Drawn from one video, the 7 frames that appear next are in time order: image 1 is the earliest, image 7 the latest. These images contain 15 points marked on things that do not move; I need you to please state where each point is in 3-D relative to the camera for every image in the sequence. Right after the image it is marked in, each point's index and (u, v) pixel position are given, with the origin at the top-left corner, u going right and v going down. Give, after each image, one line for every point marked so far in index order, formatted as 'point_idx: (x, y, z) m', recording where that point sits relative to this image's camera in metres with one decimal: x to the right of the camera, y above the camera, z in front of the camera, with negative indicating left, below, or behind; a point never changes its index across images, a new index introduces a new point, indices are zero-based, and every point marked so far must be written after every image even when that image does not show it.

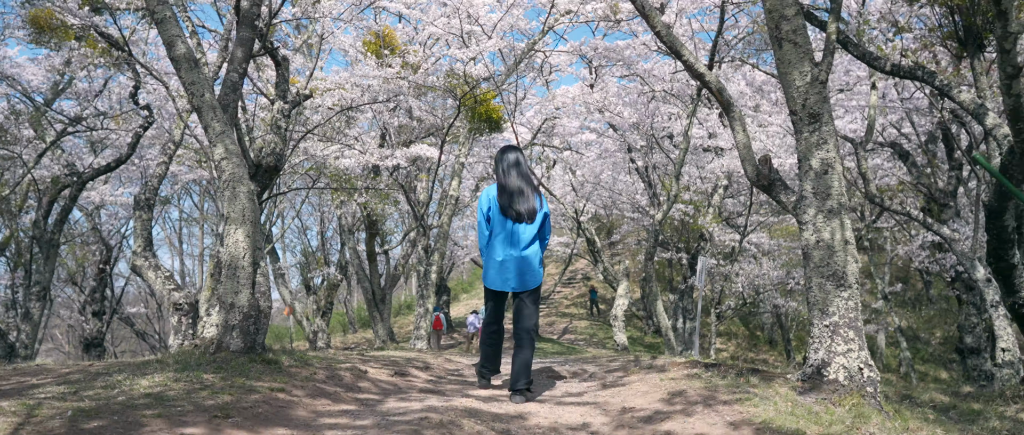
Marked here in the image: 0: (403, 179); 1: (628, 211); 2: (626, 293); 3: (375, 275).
0: (-1.8, +0.7, +13.5) m
1: (+2.7, +0.1, +19.4) m
2: (+1.5, -1.0, +10.6) m
3: (-2.7, -1.1, +16.1) m
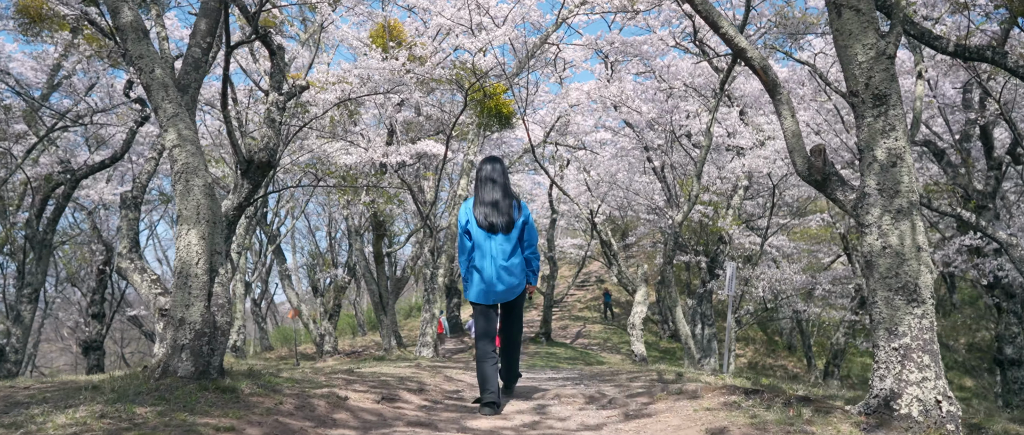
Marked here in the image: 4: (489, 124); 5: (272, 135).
0: (-1.6, +0.6, +12.9) m
1: (+3.0, +0.1, +18.7) m
2: (+1.6, -1.0, +9.9) m
3: (-2.5, -1.2, +15.5) m
4: (-0.3, +1.3, +11.0) m
5: (-2.3, +0.8, +7.8) m
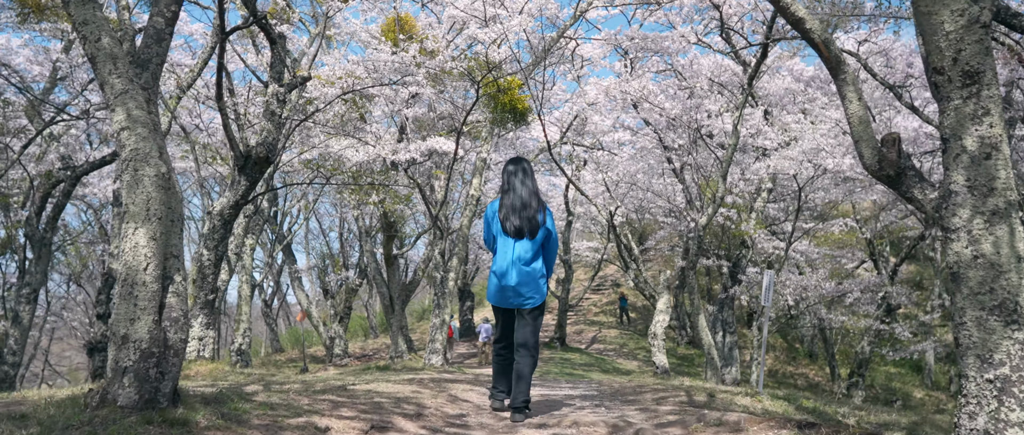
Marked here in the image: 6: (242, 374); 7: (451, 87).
0: (-1.4, +0.6, +12.4) m
1: (+3.4, 0.0, +18.1) m
2: (+1.8, -1.1, +9.4) m
3: (-2.2, -1.2, +15.0) m
4: (-0.1, +1.2, +10.5) m
5: (-2.2, +0.8, +7.3) m
6: (-2.5, -1.4, +7.4) m
7: (-0.8, +1.8, +11.2) m
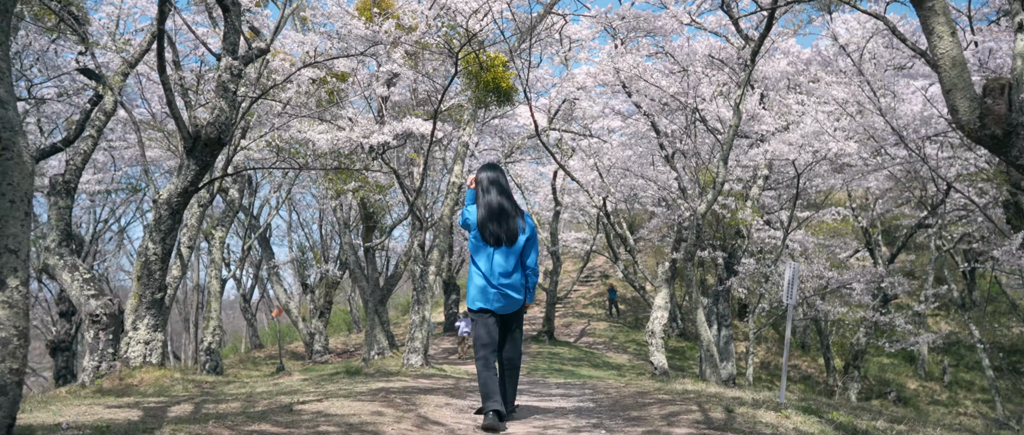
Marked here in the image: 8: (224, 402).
0: (-1.6, +0.8, +11.6) m
1: (+3.0, +0.3, +17.4) m
2: (+1.6, -0.9, +8.6) m
3: (-2.5, -1.0, +14.2) m
4: (-0.3, +1.4, +9.7) m
5: (-2.3, +0.9, +6.5) m
6: (-2.6, -1.4, +6.6) m
7: (-1.1, +2.0, +10.4) m
8: (-1.5, -1.0, +4.2) m
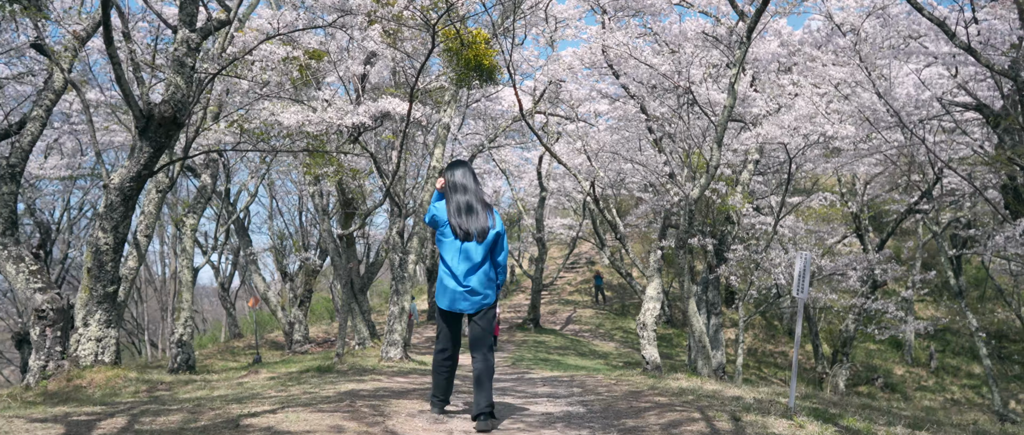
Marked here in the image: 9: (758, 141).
0: (-1.9, +1.0, +11.1) m
1: (+2.7, +0.6, +17.0) m
2: (+1.5, -0.8, +8.2) m
3: (-2.8, -0.8, +13.7) m
4: (-0.5, +1.6, +9.2) m
5: (-2.5, +1.0, +6.0) m
6: (-2.8, -1.2, +6.1) m
7: (-1.3, +2.1, +9.9) m
8: (-1.6, -0.9, +3.7) m
9: (+4.0, +1.2, +12.9) m
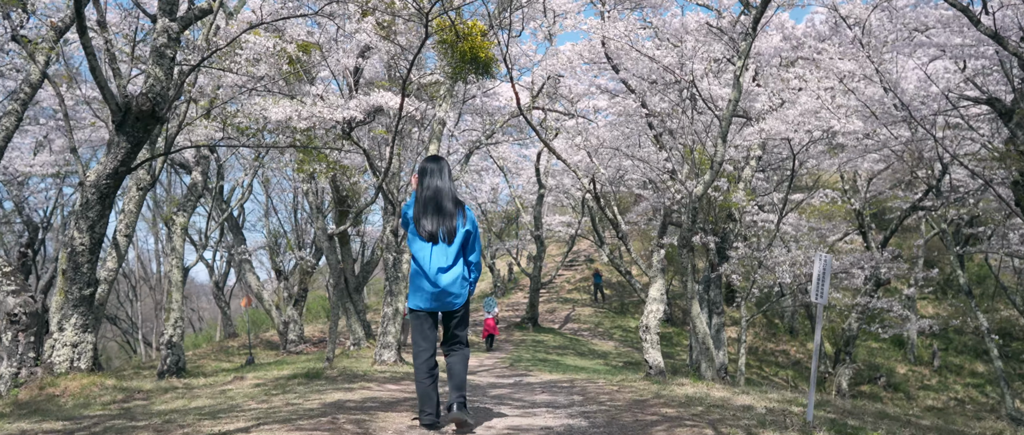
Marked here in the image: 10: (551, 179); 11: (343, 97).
0: (-1.9, +1.0, +10.8) m
1: (+2.7, +0.6, +16.7) m
2: (+1.4, -0.8, +7.9) m
3: (-2.8, -0.7, +13.4) m
4: (-0.5, +1.6, +8.9) m
5: (-2.5, +1.0, +5.7) m
6: (-2.8, -1.2, +5.8) m
7: (-1.3, +2.2, +9.6) m
8: (-1.6, -0.9, +3.4) m
9: (+3.9, +1.3, +12.6) m
10: (+1.0, +0.9, +19.8) m
11: (-2.1, +1.5, +10.2) m
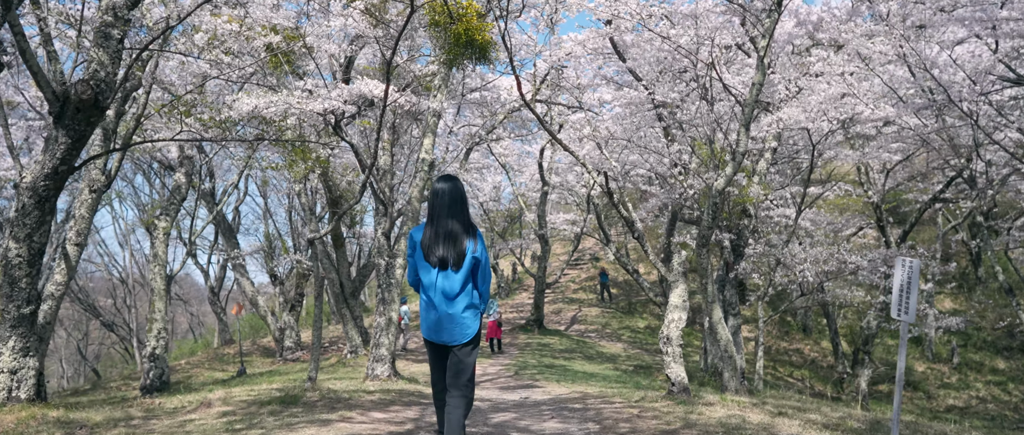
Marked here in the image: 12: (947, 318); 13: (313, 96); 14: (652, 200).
0: (-1.9, +1.0, +10.0) m
1: (+2.7, +0.7, +15.9) m
2: (+1.5, -0.7, +7.1) m
3: (-2.7, -0.7, +12.6) m
4: (-0.5, +1.6, +8.1) m
5: (-2.5, +1.0, +4.9) m
6: (-2.7, -1.3, +5.0) m
7: (-1.3, +2.1, +8.8) m
8: (-1.6, -0.9, +2.7) m
9: (+4.0, +1.4, +11.8) m
10: (+1.0, +1.0, +19.0) m
11: (-2.1, +1.5, +9.4) m
12: (+10.2, -2.3, +18.7) m
13: (-2.2, +1.4, +9.1) m
14: (+2.9, +0.4, +16.4) m
